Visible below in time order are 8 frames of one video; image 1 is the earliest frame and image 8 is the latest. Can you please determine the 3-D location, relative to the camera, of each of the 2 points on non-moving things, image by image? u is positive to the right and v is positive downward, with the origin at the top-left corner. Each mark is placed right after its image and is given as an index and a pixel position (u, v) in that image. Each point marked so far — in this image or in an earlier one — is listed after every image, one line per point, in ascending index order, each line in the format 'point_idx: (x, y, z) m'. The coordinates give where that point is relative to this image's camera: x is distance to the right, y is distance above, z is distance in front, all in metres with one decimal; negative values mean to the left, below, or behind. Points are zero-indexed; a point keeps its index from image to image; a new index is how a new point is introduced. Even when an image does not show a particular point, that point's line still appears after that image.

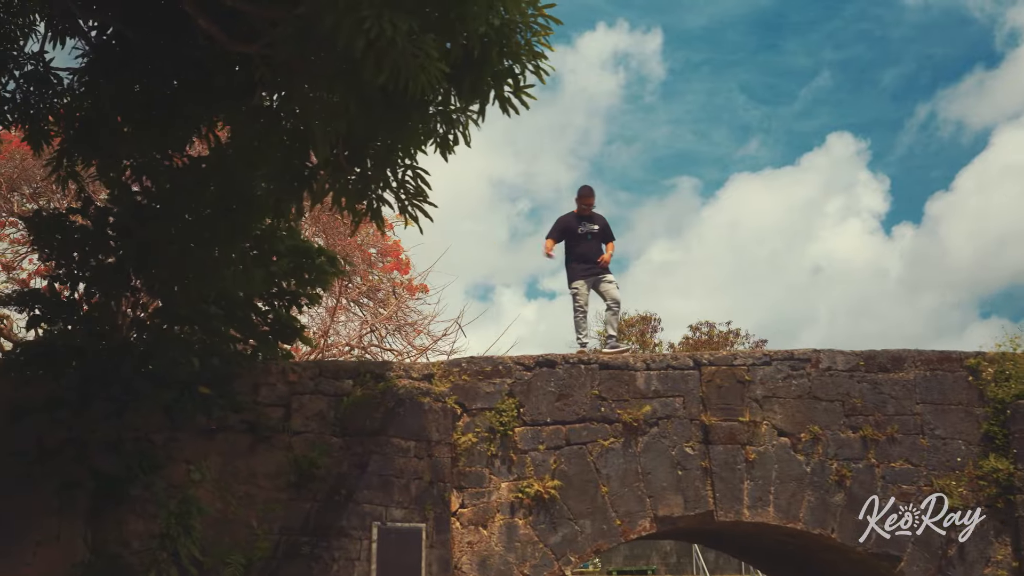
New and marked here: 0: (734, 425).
0: (+1.4, -0.8, +7.2) m
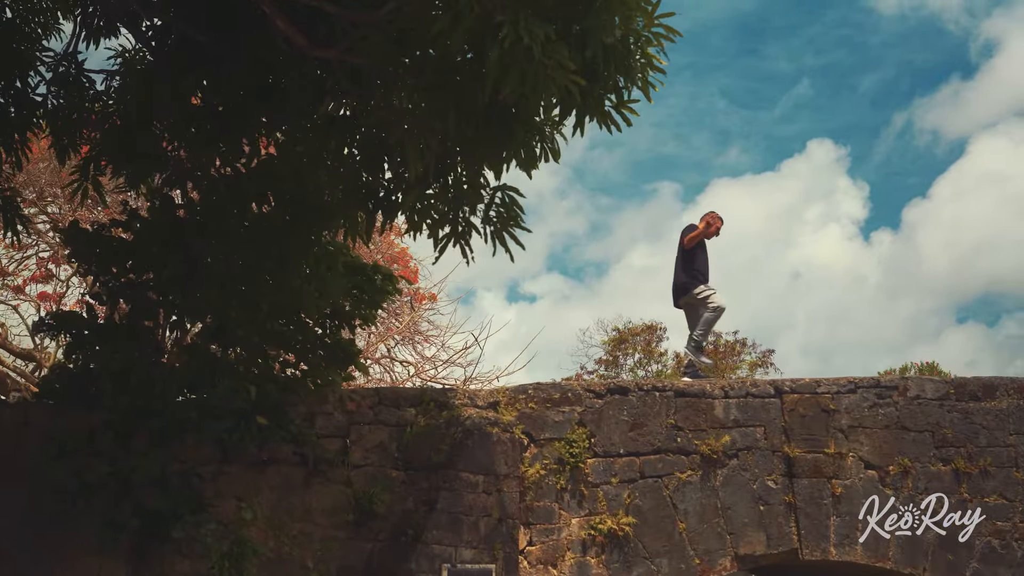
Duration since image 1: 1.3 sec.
0: (+1.8, -1.0, +6.8) m
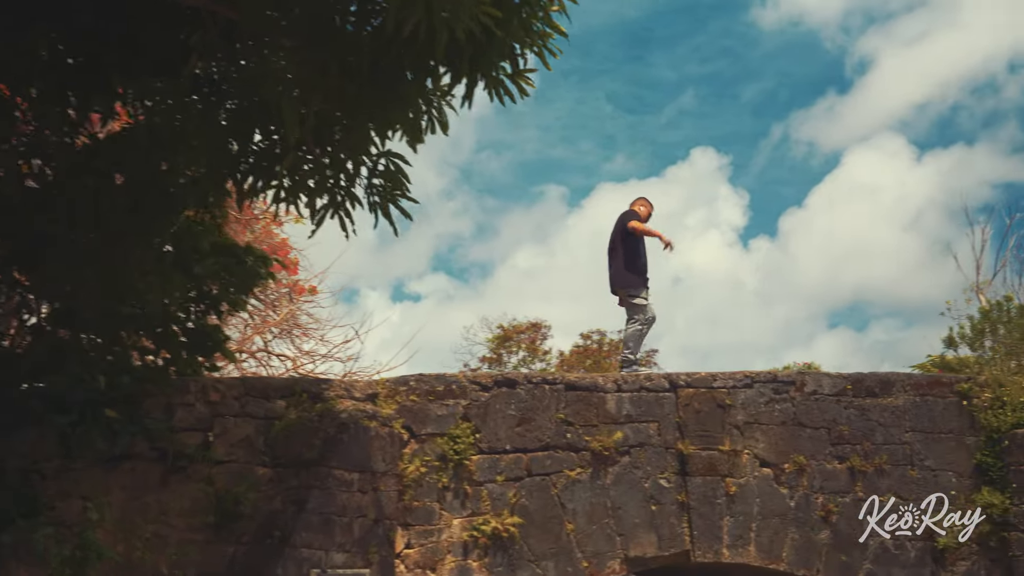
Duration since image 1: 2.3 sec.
0: (+1.1, -0.9, +6.5) m
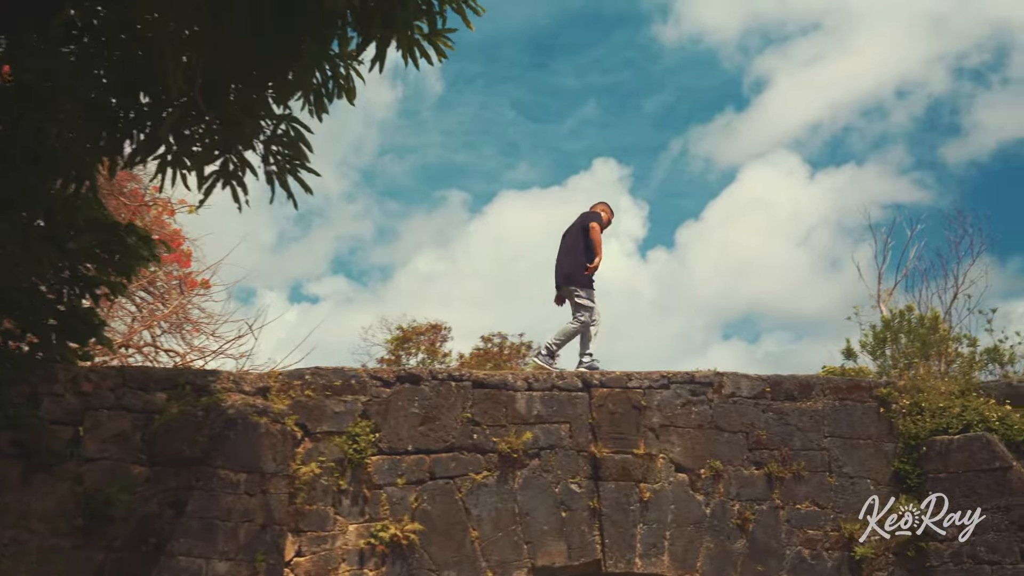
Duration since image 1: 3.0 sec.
0: (+0.6, -0.9, +6.1) m
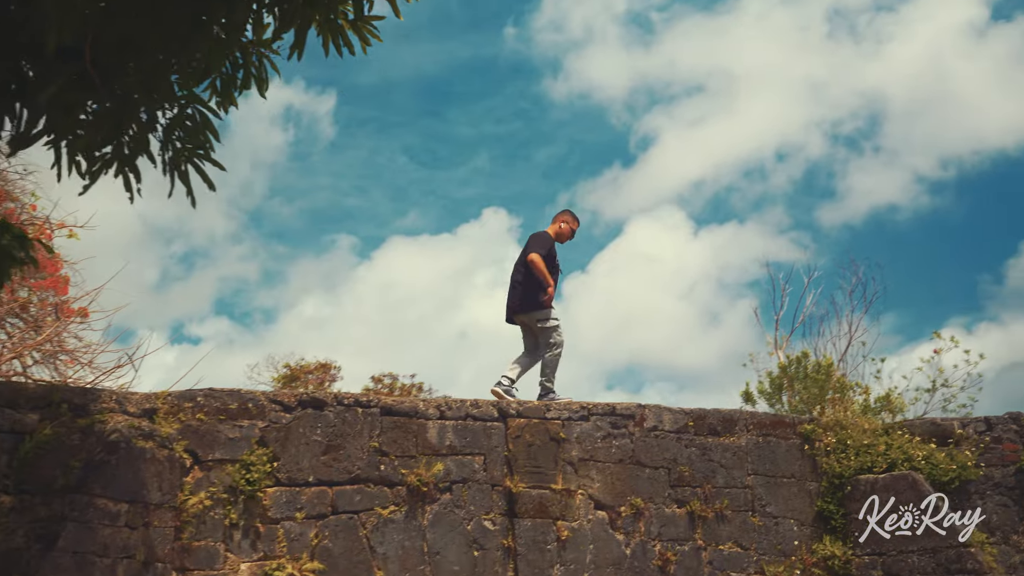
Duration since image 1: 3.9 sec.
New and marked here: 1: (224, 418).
0: (+0.2, -1.0, +5.8) m
1: (-1.3, -0.6, +5.3) m
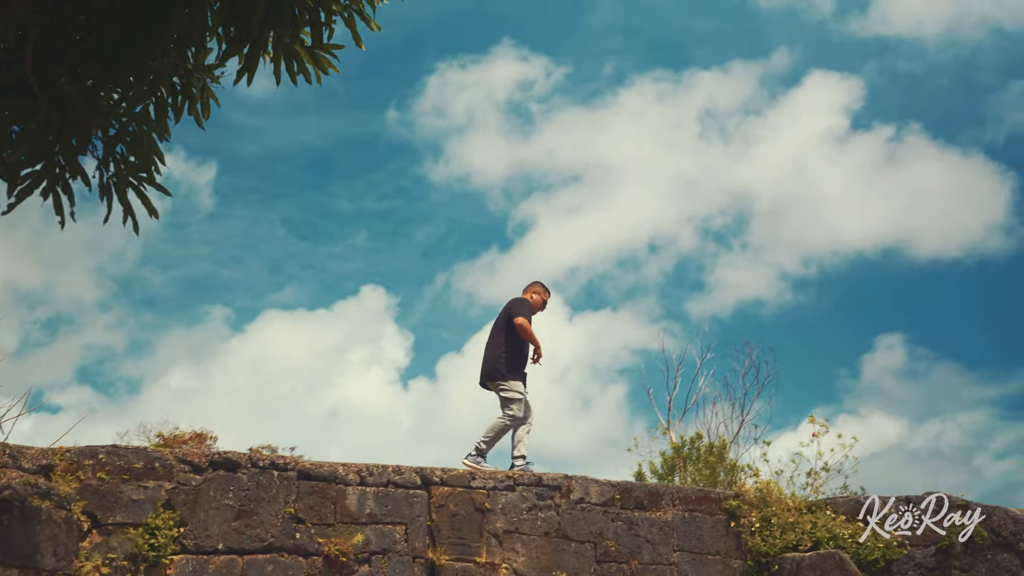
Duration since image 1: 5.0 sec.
0: (-0.2, -1.3, +5.4) m
1: (-1.6, -0.8, +4.9) m
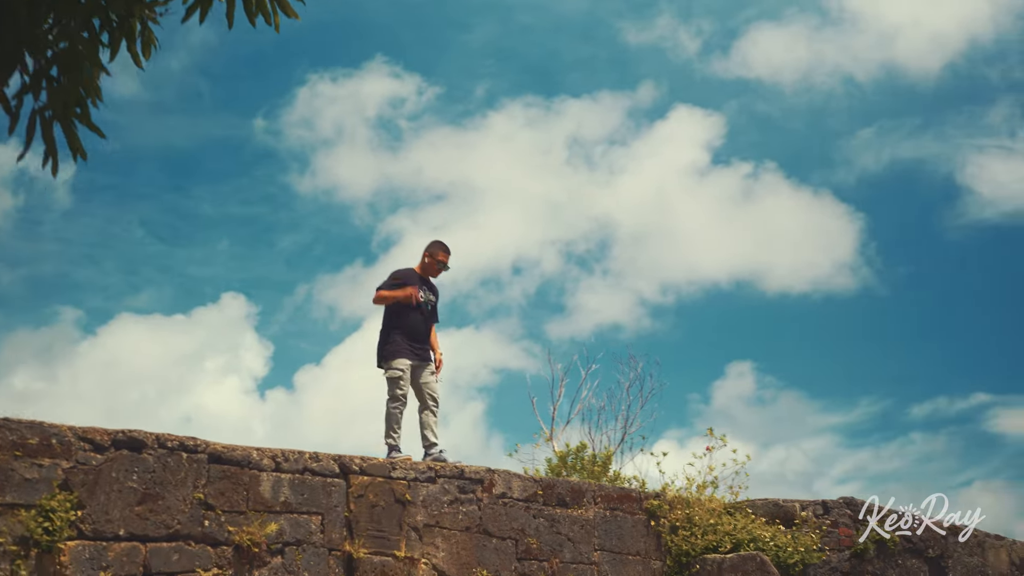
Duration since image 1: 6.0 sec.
0: (-0.5, -1.2, +5.1) m
1: (-1.9, -0.6, +4.4) m
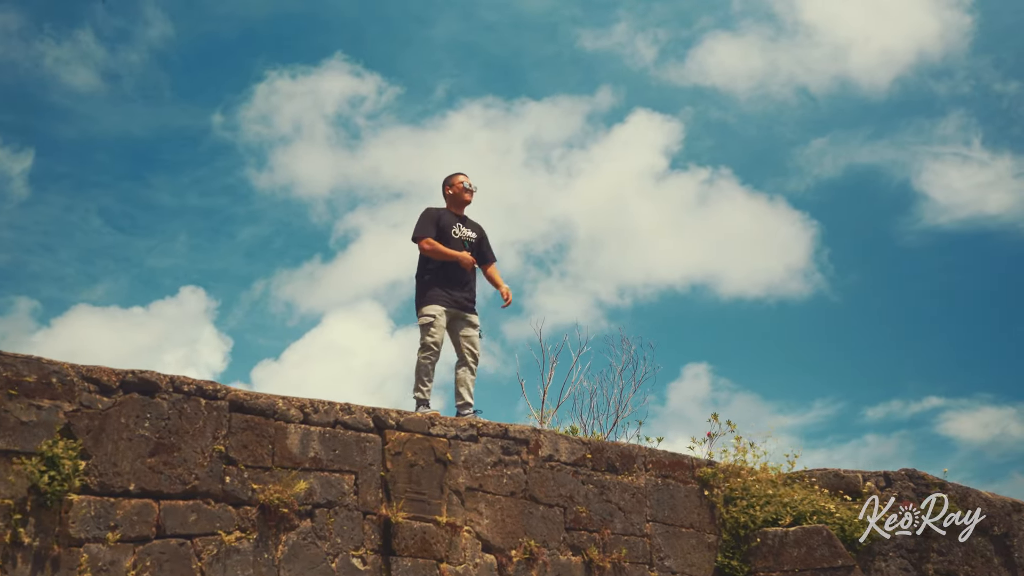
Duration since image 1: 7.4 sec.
0: (-0.3, -0.9, +4.5) m
1: (-1.6, -0.3, +3.8) m
